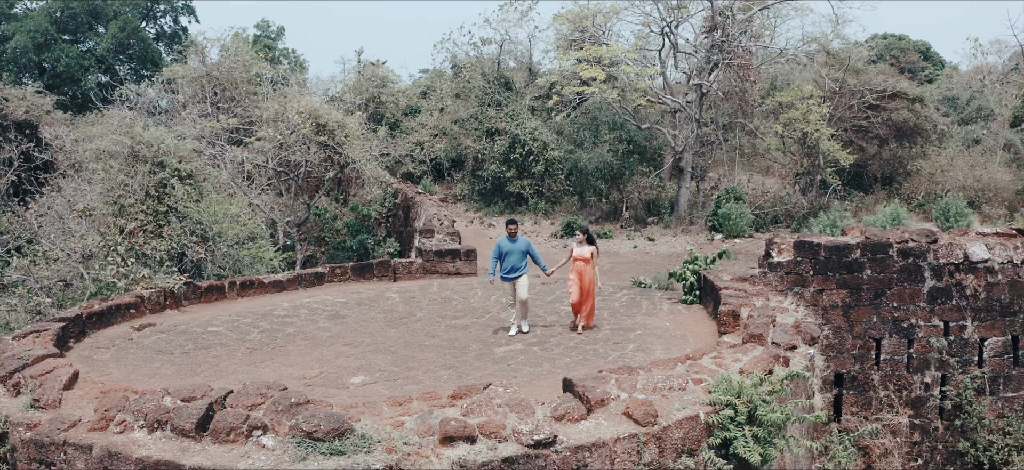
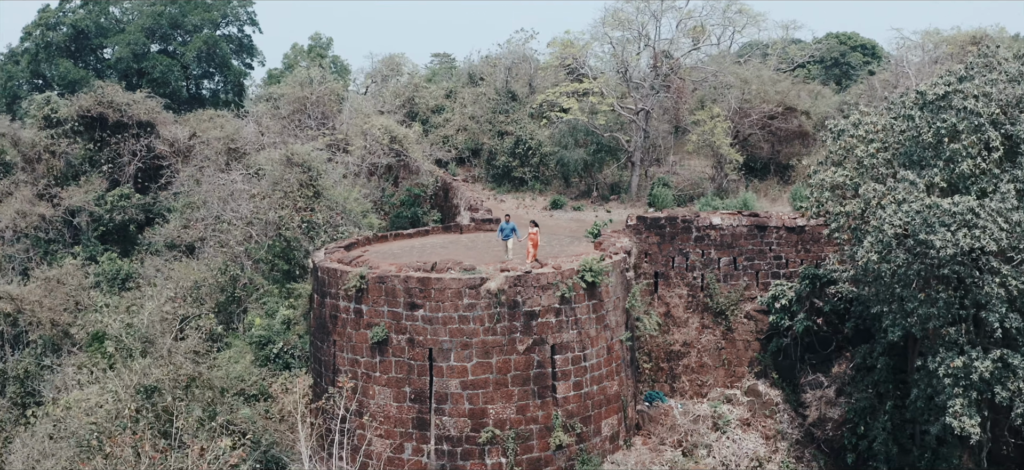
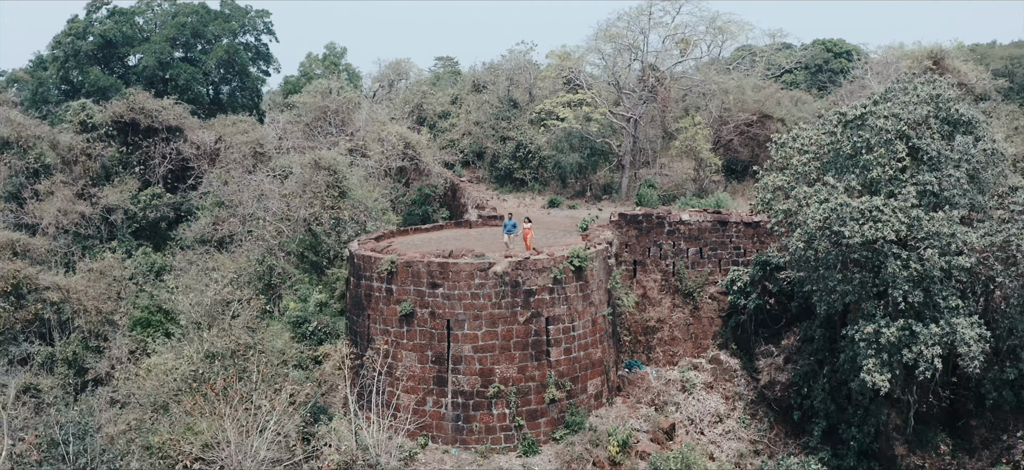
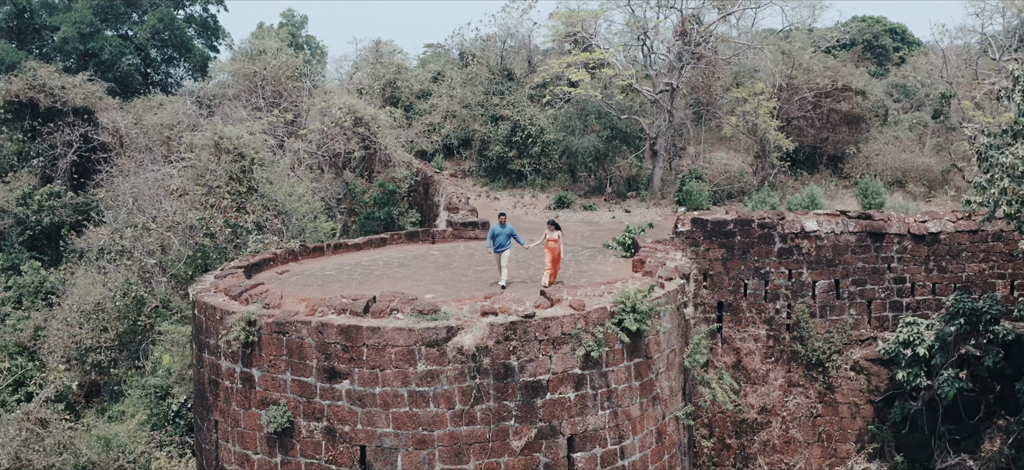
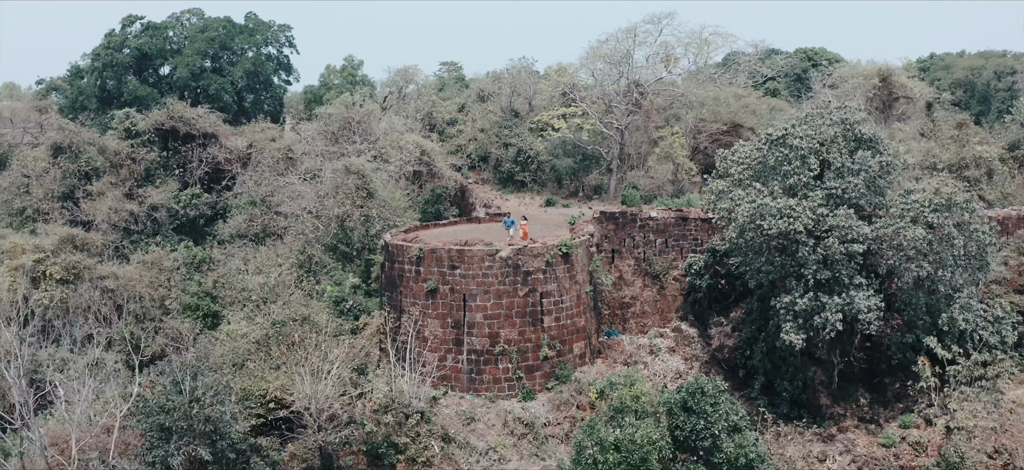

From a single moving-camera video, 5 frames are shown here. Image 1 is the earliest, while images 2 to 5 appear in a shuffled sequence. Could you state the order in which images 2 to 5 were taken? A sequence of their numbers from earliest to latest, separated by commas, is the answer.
4, 2, 3, 5
